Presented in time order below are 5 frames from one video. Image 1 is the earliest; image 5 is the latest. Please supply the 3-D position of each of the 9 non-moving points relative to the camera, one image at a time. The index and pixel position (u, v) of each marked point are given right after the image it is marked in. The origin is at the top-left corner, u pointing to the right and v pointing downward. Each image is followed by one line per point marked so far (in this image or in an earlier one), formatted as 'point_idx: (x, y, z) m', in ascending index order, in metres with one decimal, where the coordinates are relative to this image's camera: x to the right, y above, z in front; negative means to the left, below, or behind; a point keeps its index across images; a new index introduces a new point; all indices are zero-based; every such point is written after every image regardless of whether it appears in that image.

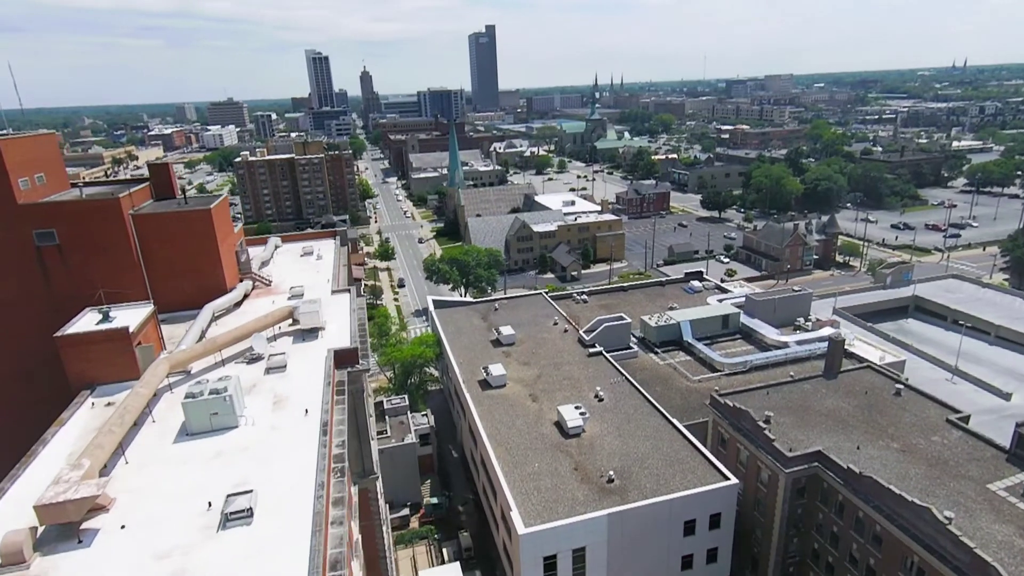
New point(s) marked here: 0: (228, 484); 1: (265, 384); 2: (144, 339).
0: (-6.7, -4.6, +13.1) m
1: (-7.9, -3.0, +17.6) m
2: (-12.1, -1.6, +18.3) m
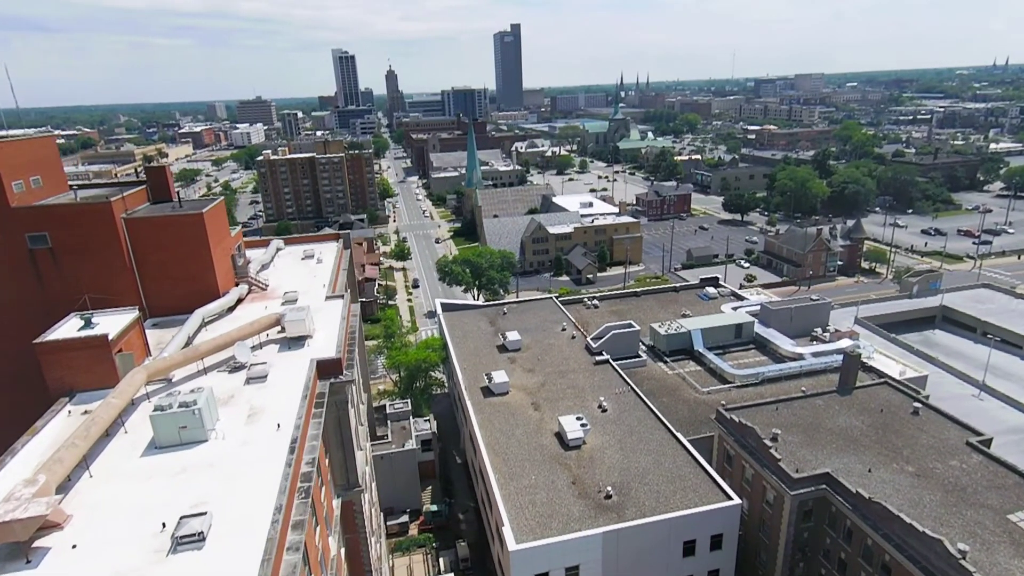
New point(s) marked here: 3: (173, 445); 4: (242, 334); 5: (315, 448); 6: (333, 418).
0: (-7.4, -4.9, +12.8) m
1: (-8.4, -3.3, +17.3) m
2: (-12.5, -1.9, +18.2) m
3: (-9.0, -4.2, +14.9) m
4: (-9.7, -1.6, +19.9) m
5: (-5.4, -4.4, +15.4) m
6: (-6.2, -4.5, +19.4) m
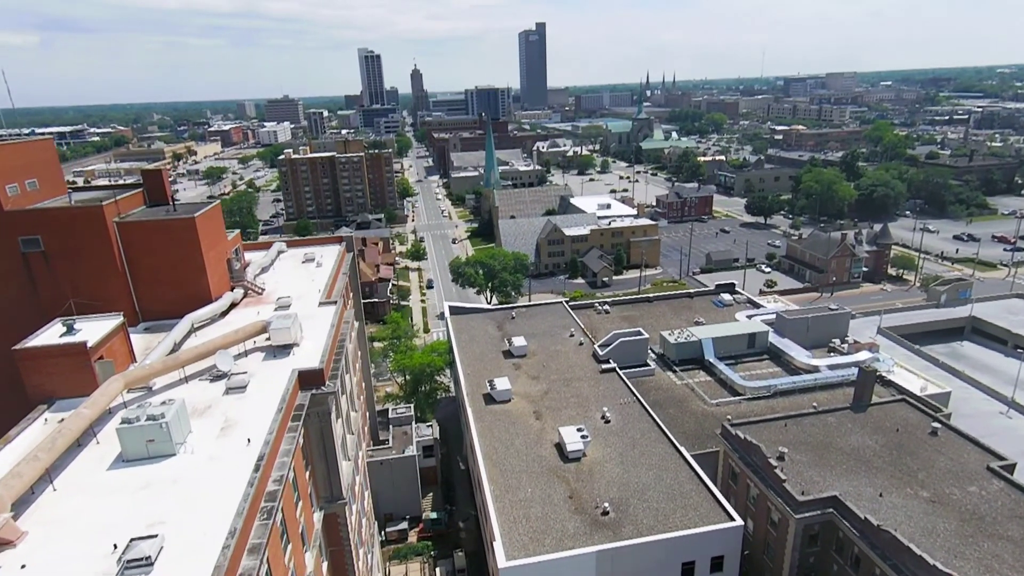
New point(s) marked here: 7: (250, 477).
0: (-8.2, -5.2, +12.4) m
1: (-9.0, -3.6, +17.0) m
2: (-13.0, -2.1, +18.0) m
3: (-9.6, -4.4, +14.6) m
4: (-10.1, -1.9, +19.6) m
5: (-6.1, -4.7, +15.0) m
6: (-6.6, -4.8, +19.0) m
7: (-6.4, -4.6, +13.6) m
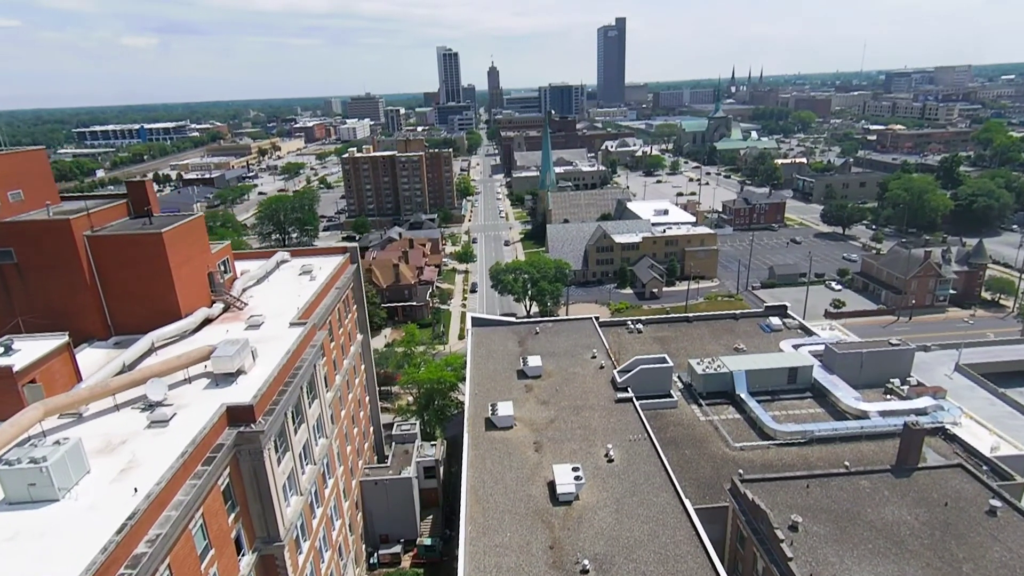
0: (-10.8, -6.1, +11.5) m
1: (-10.9, -4.4, +16.1) m
2: (-14.8, -2.8, +17.6) m
3: (-12.0, -5.3, +13.8) m
4: (-11.7, -2.7, +18.8) m
5: (-8.4, -5.7, +13.8) m
6: (-8.4, -5.7, +17.8) m
7: (-8.8, -5.6, +12.4) m
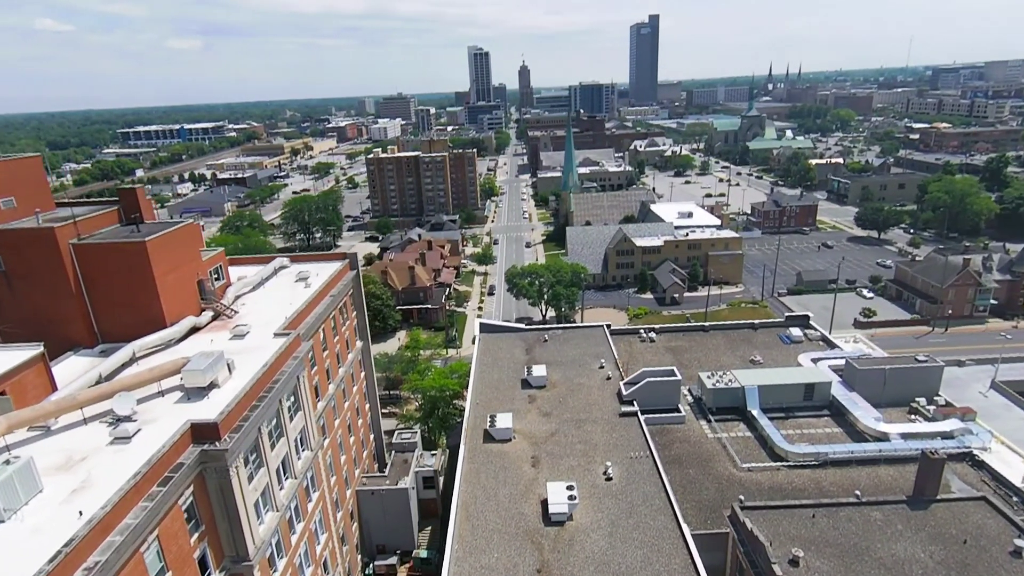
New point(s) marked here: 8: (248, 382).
0: (-12.0, -6.5, +11.2) m
1: (-11.9, -4.8, +15.8) m
2: (-15.6, -3.1, +17.5) m
3: (-13.0, -5.7, +13.5) m
4: (-12.4, -3.1, +18.6) m
5: (-9.5, -6.1, +13.3) m
6: (-9.3, -6.2, +17.4) m
7: (-10.0, -6.0, +12.0) m
8: (-9.2, -3.2, +19.6) m
